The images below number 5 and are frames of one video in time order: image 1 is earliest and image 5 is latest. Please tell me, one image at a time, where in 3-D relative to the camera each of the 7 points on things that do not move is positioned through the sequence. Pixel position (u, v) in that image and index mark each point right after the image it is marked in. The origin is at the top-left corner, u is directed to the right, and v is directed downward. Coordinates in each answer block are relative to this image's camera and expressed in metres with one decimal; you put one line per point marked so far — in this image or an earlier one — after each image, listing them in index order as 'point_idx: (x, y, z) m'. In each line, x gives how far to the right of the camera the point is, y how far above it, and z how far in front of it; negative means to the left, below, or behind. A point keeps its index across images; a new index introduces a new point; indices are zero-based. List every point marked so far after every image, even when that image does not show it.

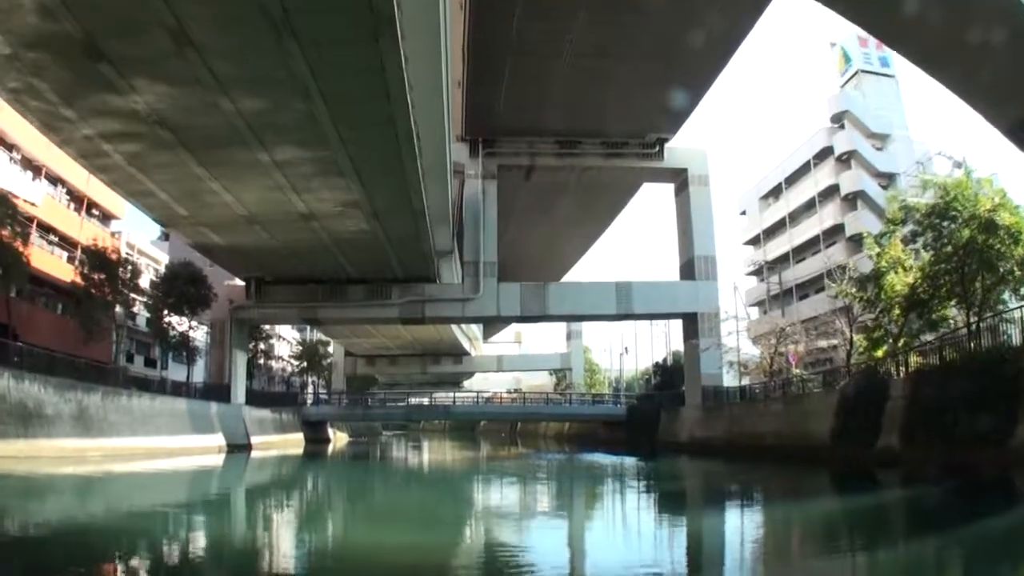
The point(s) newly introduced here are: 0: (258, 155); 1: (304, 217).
0: (-4.9, +2.6, +15.5) m
1: (-5.0, +1.8, +19.2) m
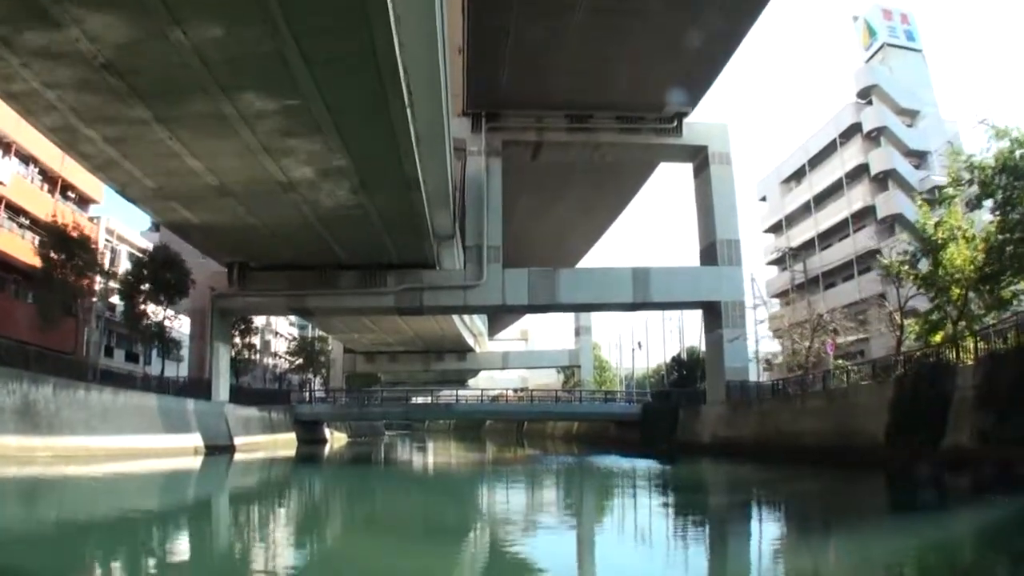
0: (-4.8, +3.0, +13.3) m
1: (-4.9, +2.2, +17.0) m
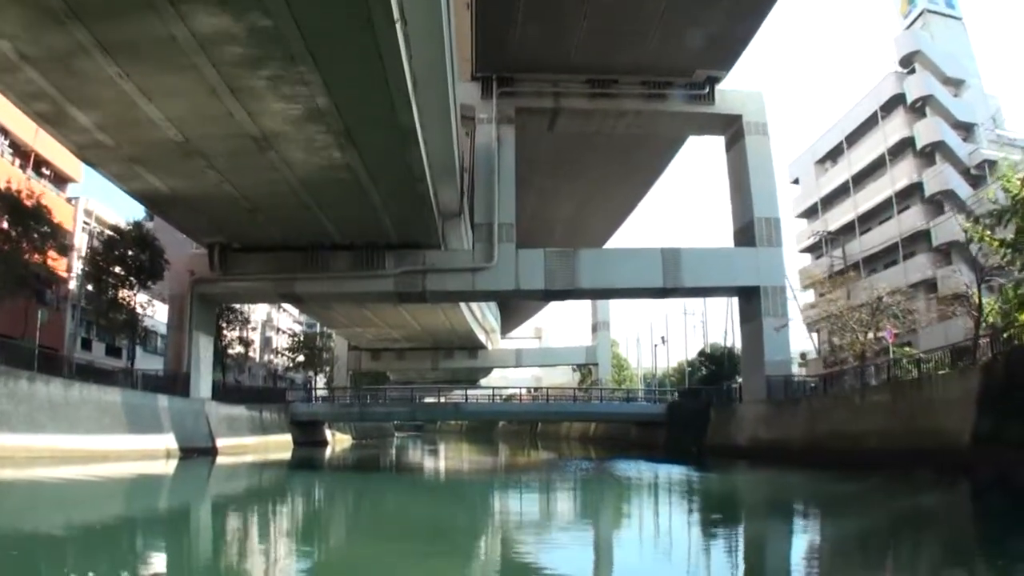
0: (-4.6, +3.5, +10.8) m
1: (-4.6, +2.6, +14.5) m
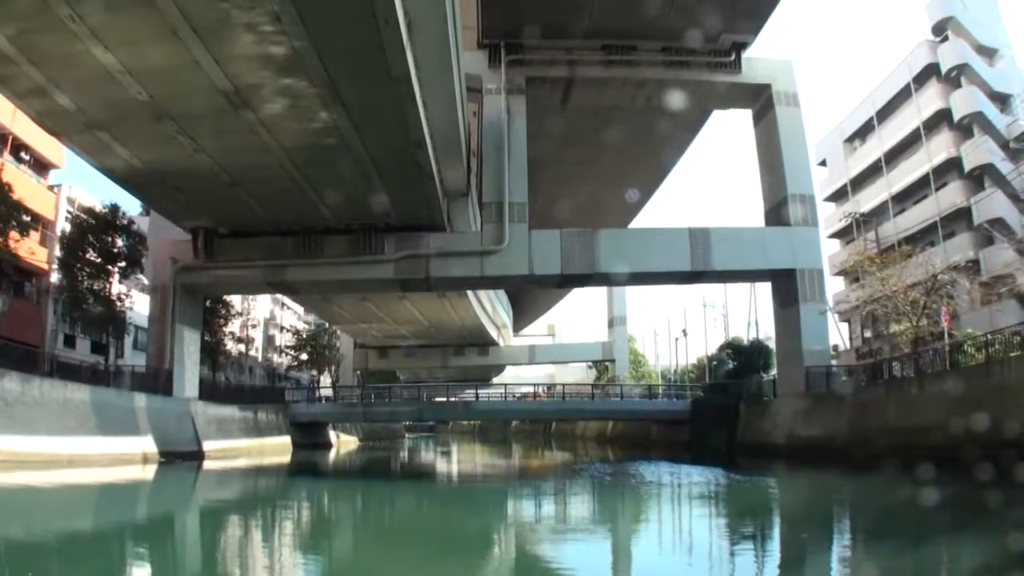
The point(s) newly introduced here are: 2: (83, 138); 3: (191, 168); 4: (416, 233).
0: (-4.5, +3.8, +8.9) m
1: (-4.4, +2.9, +12.6) m
2: (-7.8, +2.7, +14.5) m
3: (-6.3, +2.3, +15.7) m
4: (-2.3, +1.3, +19.4) m
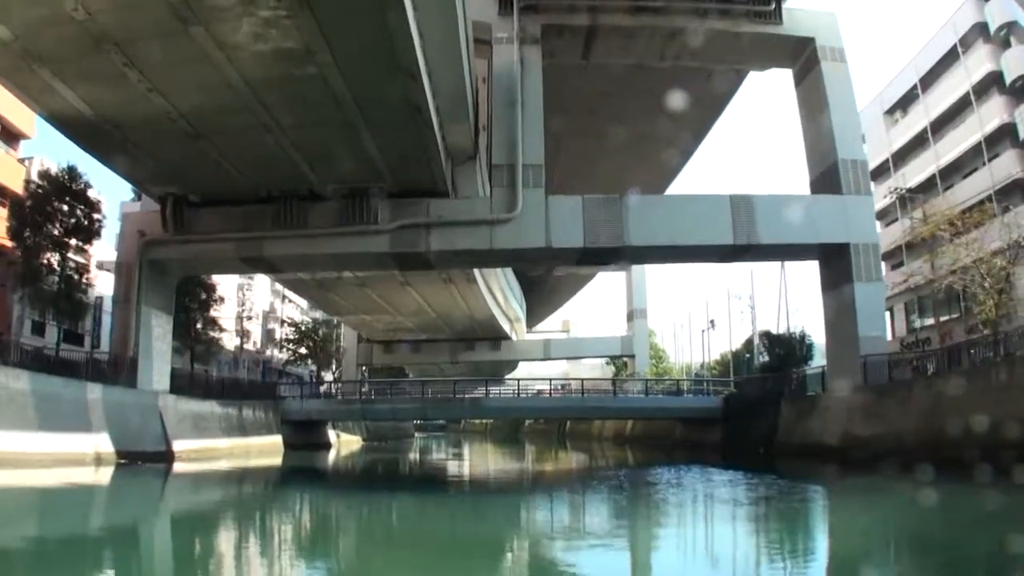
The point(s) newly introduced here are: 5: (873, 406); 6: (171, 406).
0: (-4.3, +4.3, +6.5) m
1: (-4.2, +3.4, +10.2) m
2: (-7.5, +3.2, +12.1) m
3: (-6.1, +2.8, +13.3) m
4: (-2.0, +1.8, +17.0) m
5: (+7.9, -2.6, +17.5) m
6: (-7.8, -2.7, +18.7) m
